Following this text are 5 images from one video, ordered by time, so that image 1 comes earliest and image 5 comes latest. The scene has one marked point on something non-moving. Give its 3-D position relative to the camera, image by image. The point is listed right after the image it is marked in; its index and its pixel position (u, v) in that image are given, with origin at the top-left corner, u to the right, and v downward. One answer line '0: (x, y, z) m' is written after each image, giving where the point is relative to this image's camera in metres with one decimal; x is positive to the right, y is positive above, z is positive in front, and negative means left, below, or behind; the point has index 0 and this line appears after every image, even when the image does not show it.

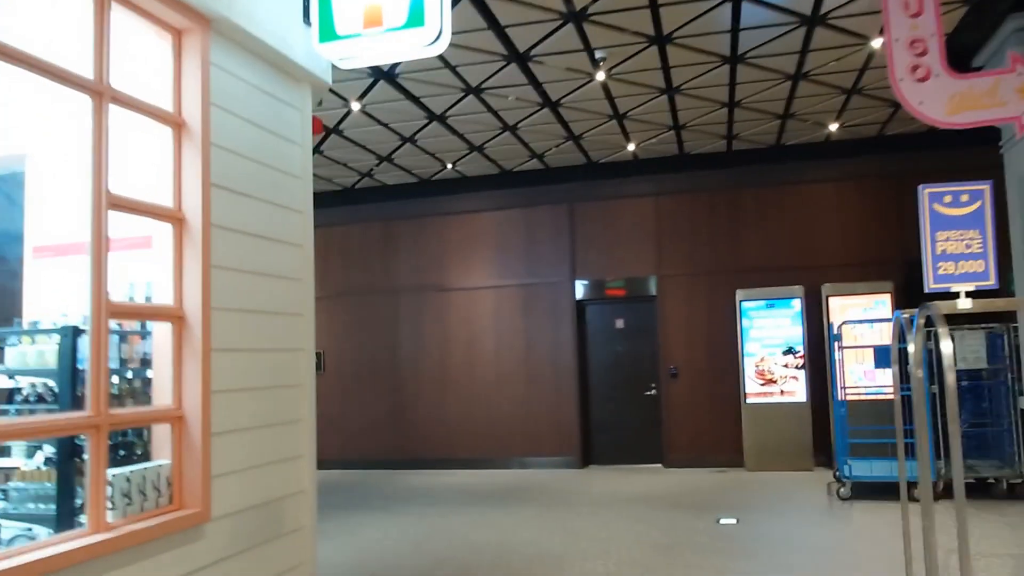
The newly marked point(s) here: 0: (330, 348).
0: (-2.7, -0.9, +10.4) m
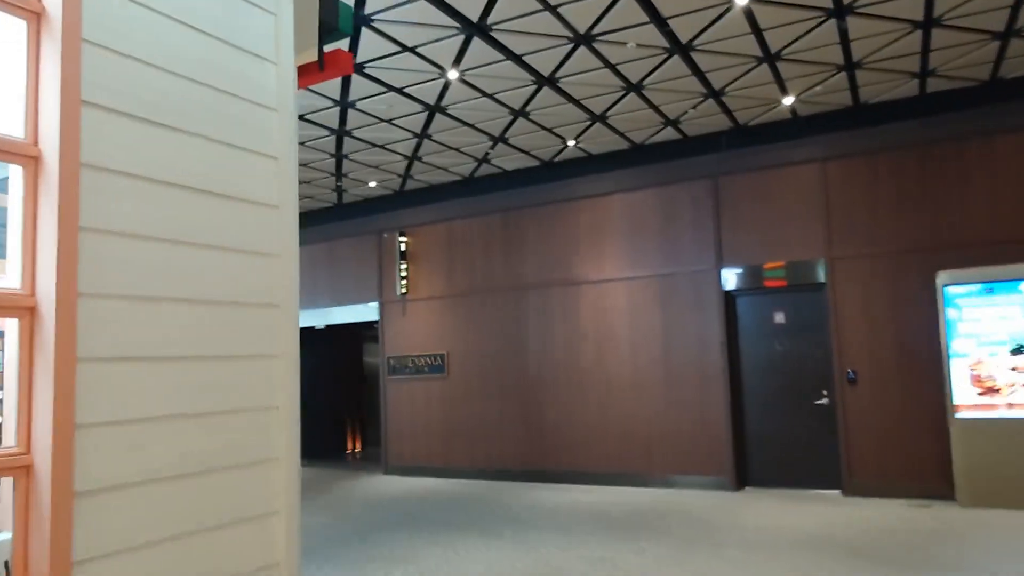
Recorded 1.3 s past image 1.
0: (-0.8, -0.9, +9.7) m
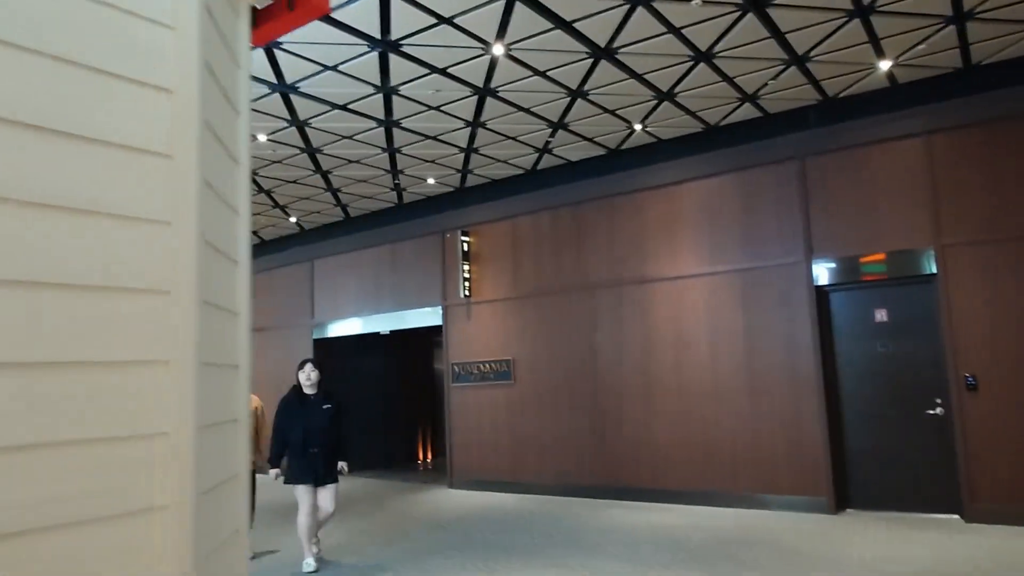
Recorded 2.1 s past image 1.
0: (+0.1, -0.9, +9.1) m
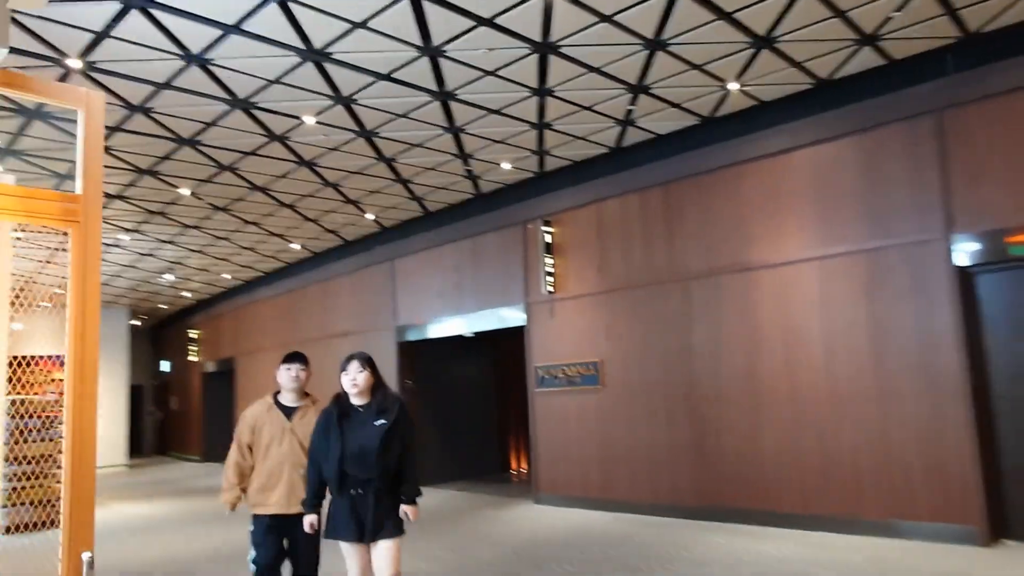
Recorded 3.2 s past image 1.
0: (+1.1, -0.8, +8.3) m
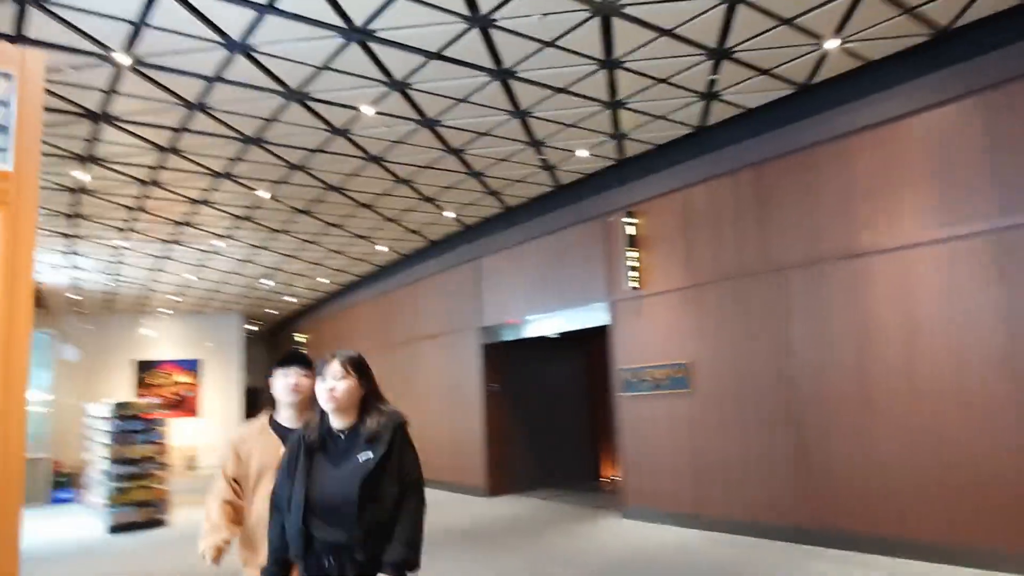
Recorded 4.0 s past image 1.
0: (+2.0, -0.7, +7.5) m
